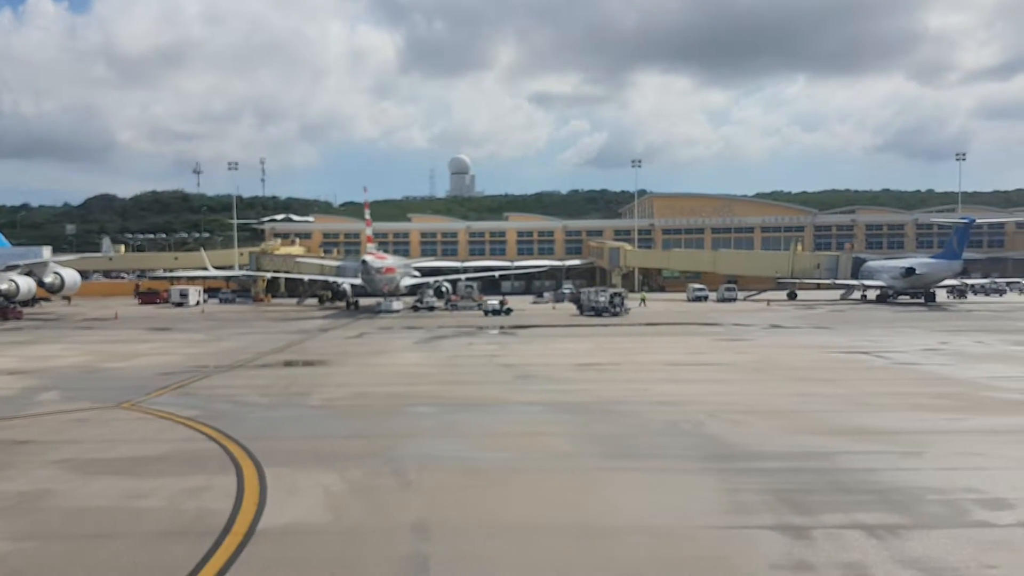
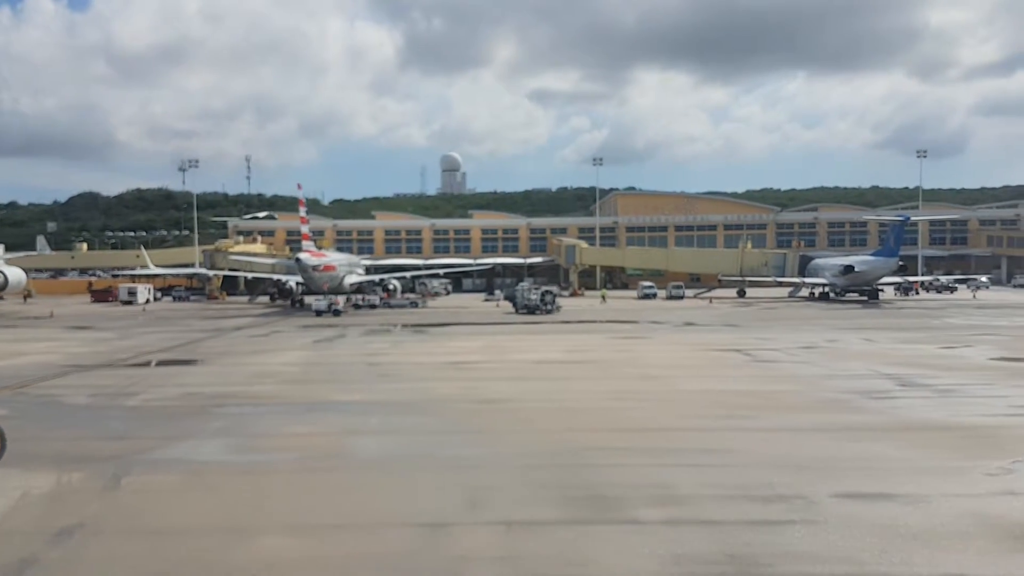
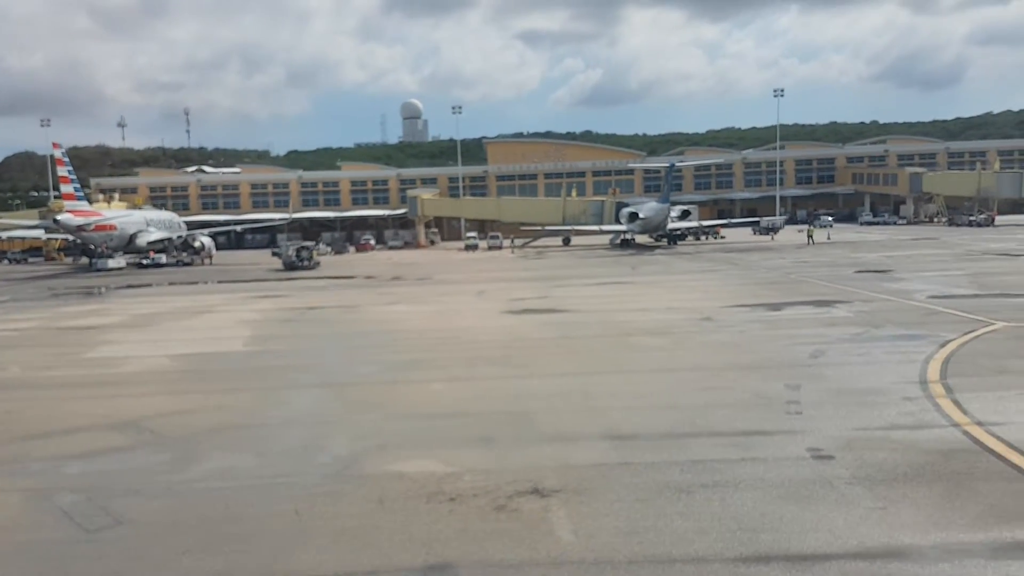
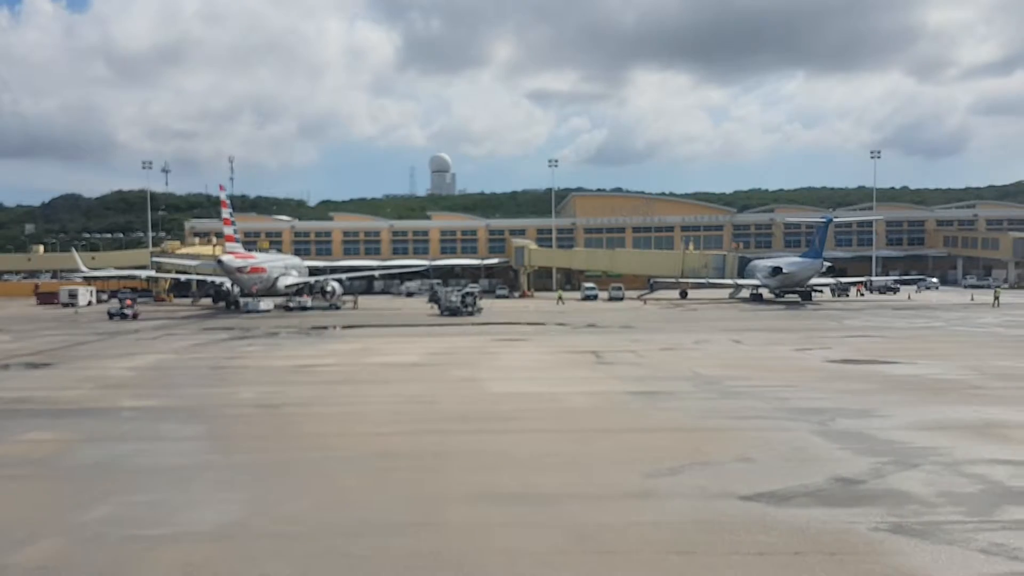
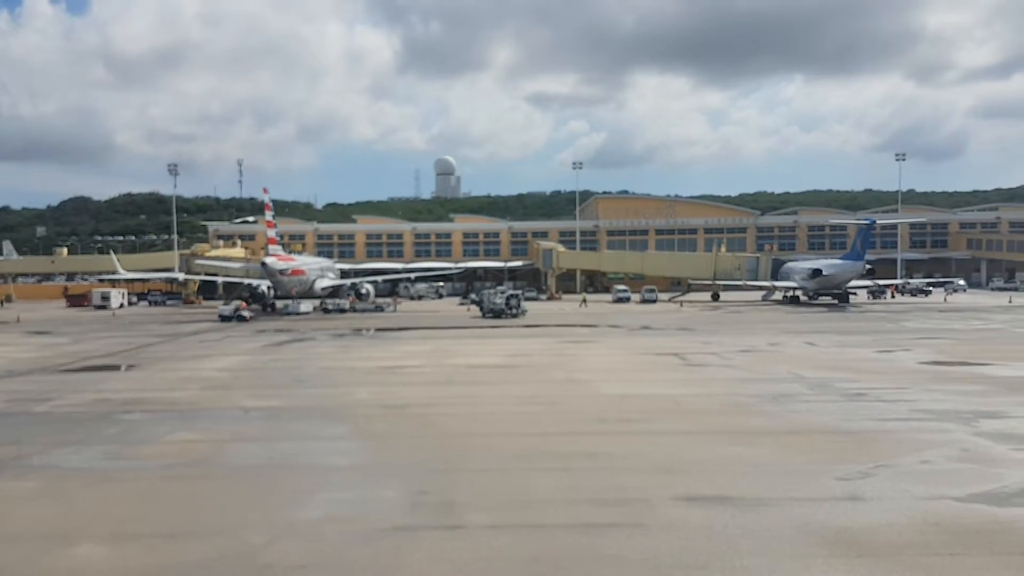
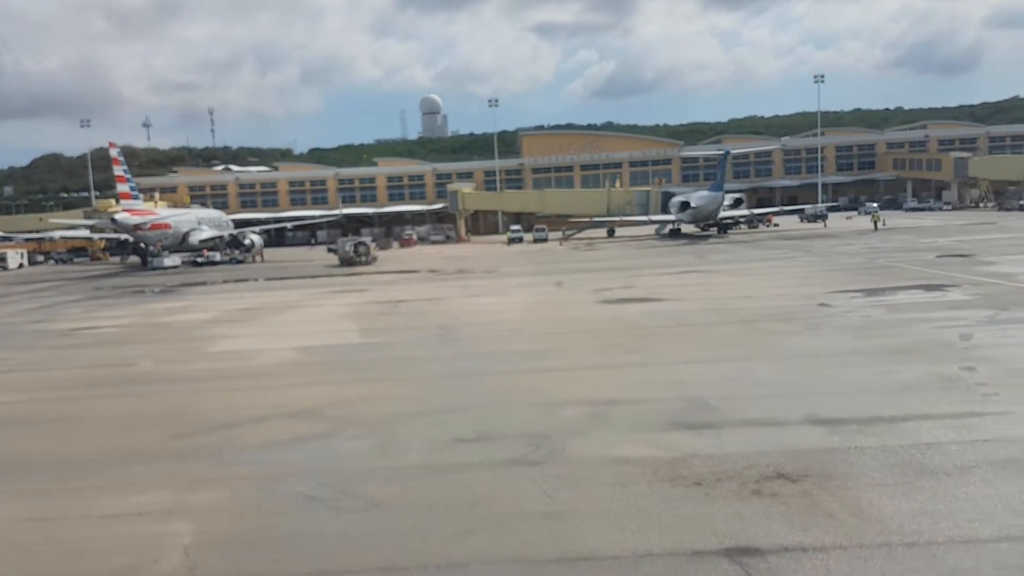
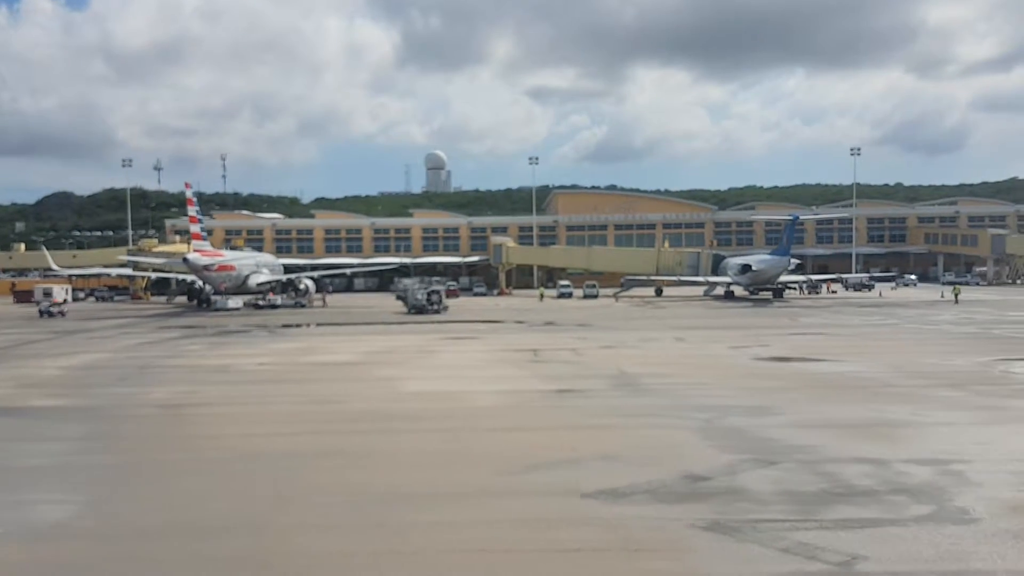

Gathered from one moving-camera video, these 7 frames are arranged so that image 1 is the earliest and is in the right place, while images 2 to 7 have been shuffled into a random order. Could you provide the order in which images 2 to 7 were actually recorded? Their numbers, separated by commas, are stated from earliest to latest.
2, 5, 4, 7, 6, 3
